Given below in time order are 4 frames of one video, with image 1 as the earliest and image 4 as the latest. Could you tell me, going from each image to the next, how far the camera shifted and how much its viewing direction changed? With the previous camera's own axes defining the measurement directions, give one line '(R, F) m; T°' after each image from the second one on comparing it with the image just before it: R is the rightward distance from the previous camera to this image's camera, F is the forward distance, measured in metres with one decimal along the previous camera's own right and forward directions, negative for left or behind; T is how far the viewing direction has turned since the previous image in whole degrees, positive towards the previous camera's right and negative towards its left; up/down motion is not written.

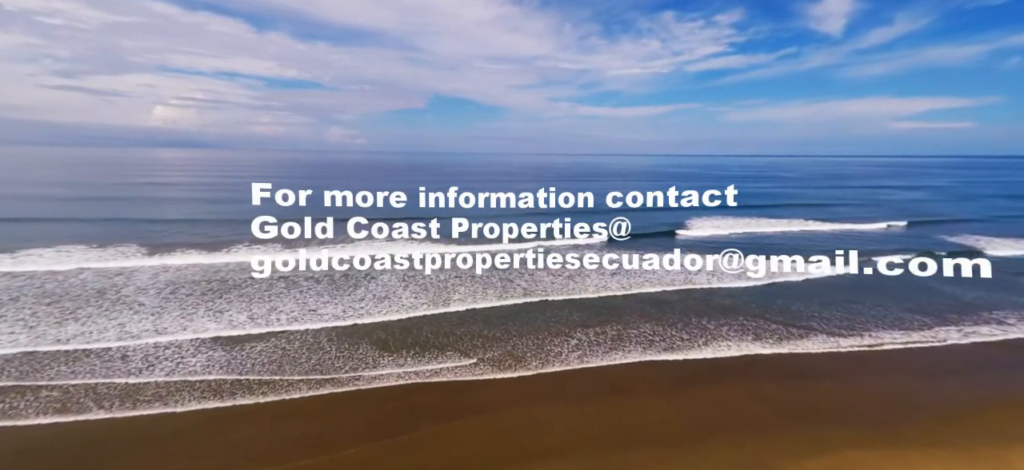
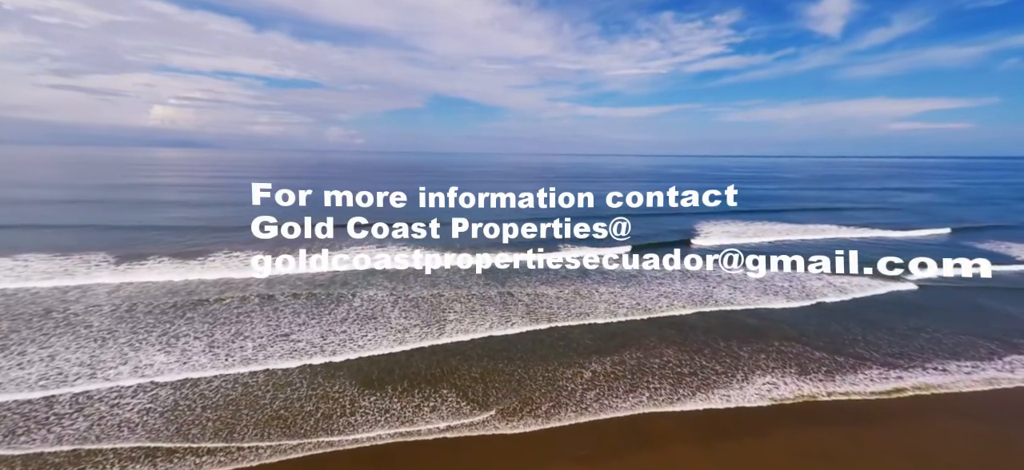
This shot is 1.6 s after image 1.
(-0.1, +1.3) m; 0°
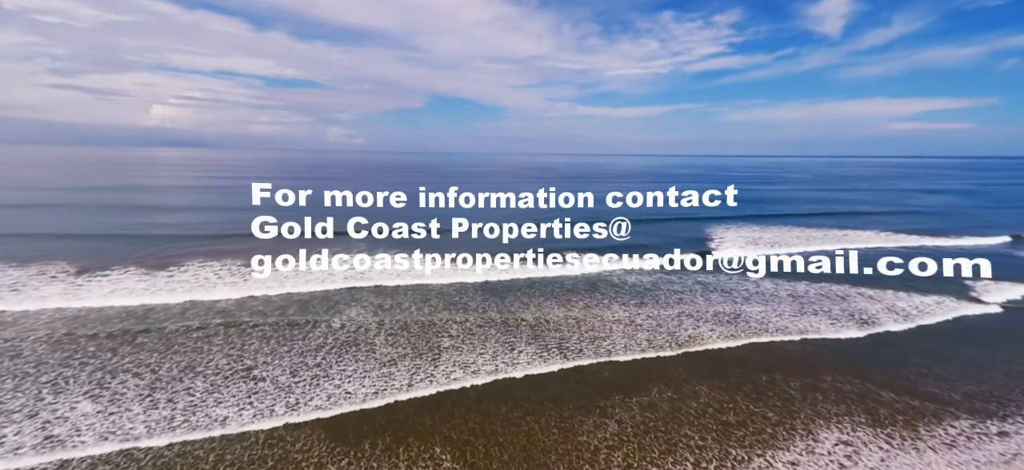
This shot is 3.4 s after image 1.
(-0.1, +1.4) m; 0°
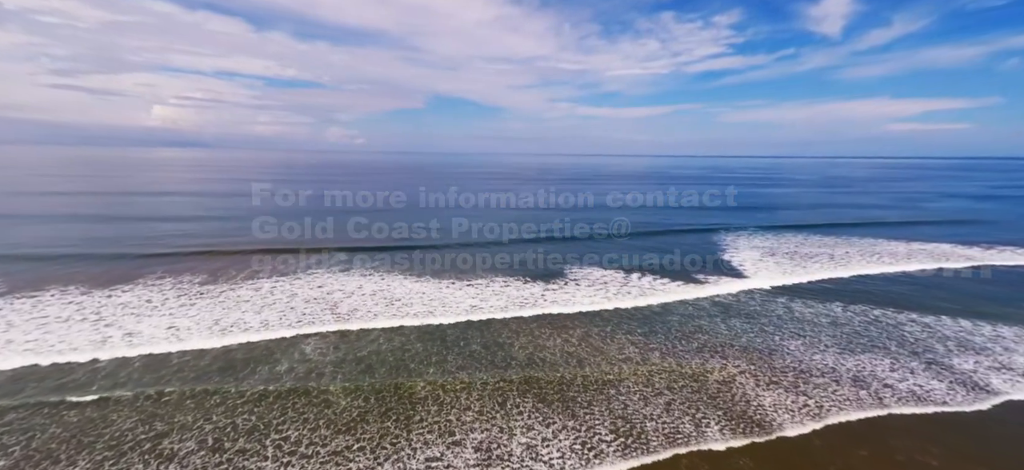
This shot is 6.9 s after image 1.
(+0.2, +1.7) m; 0°
